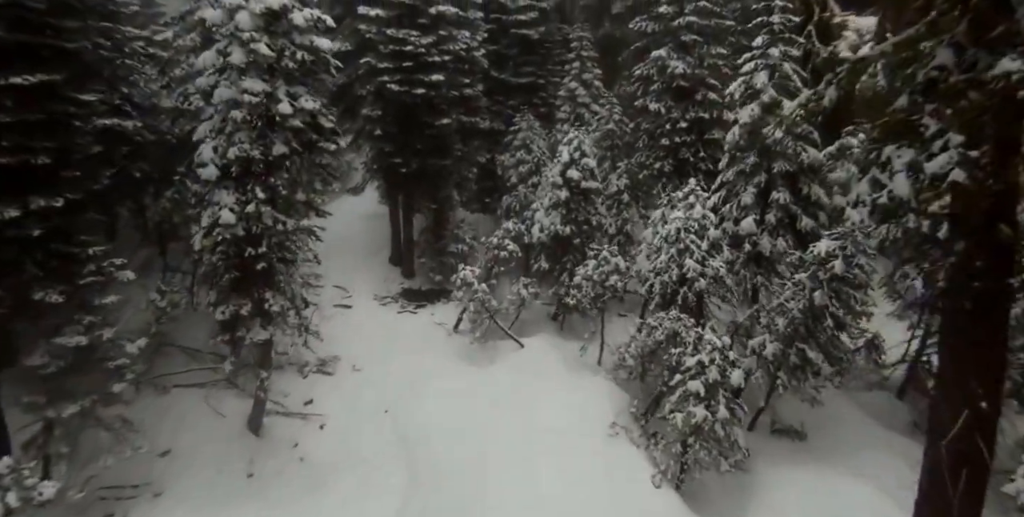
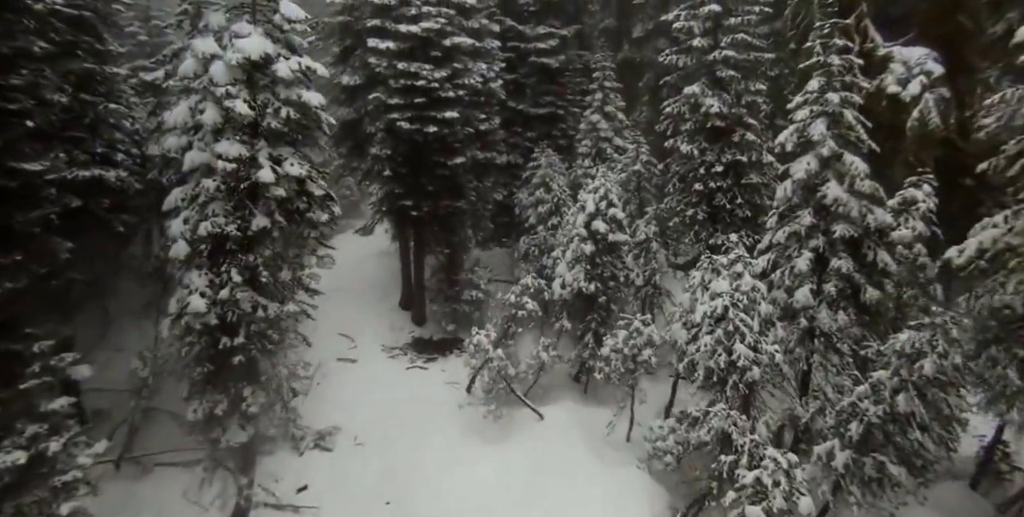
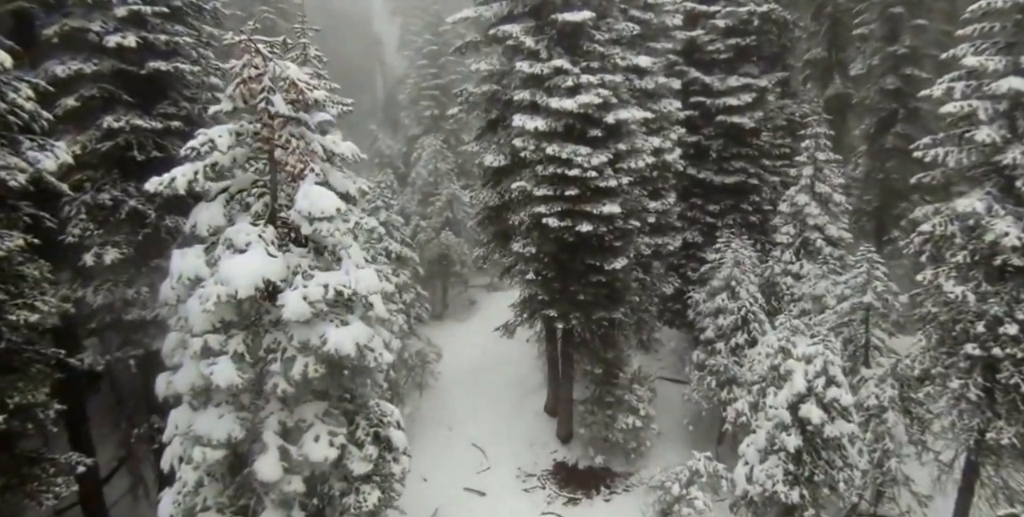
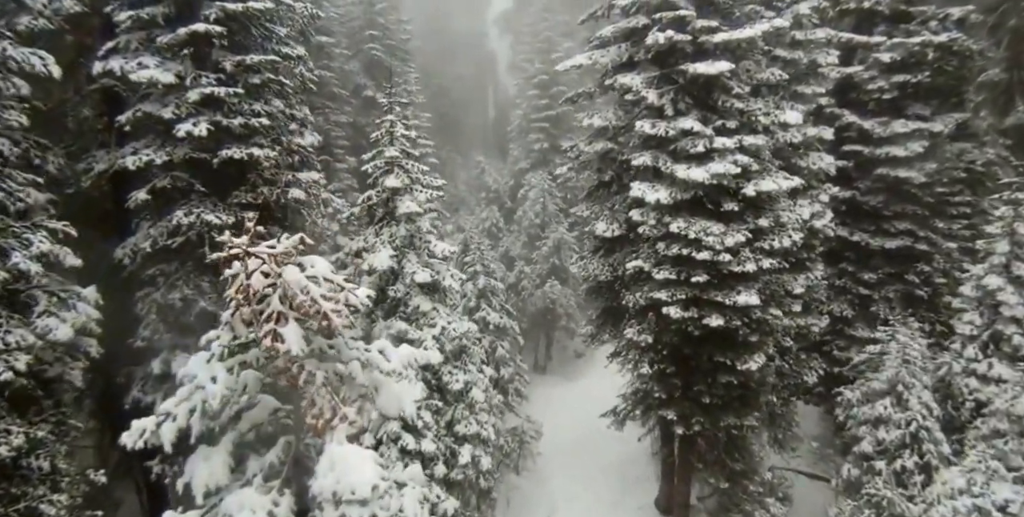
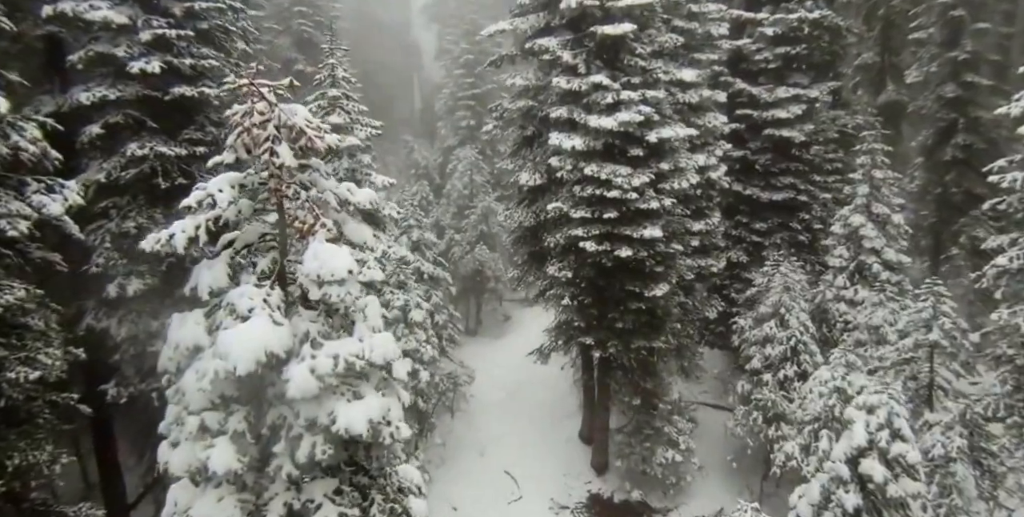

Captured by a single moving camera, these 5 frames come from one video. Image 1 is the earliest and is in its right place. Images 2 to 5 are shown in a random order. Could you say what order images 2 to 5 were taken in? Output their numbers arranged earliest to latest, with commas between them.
2, 3, 5, 4
